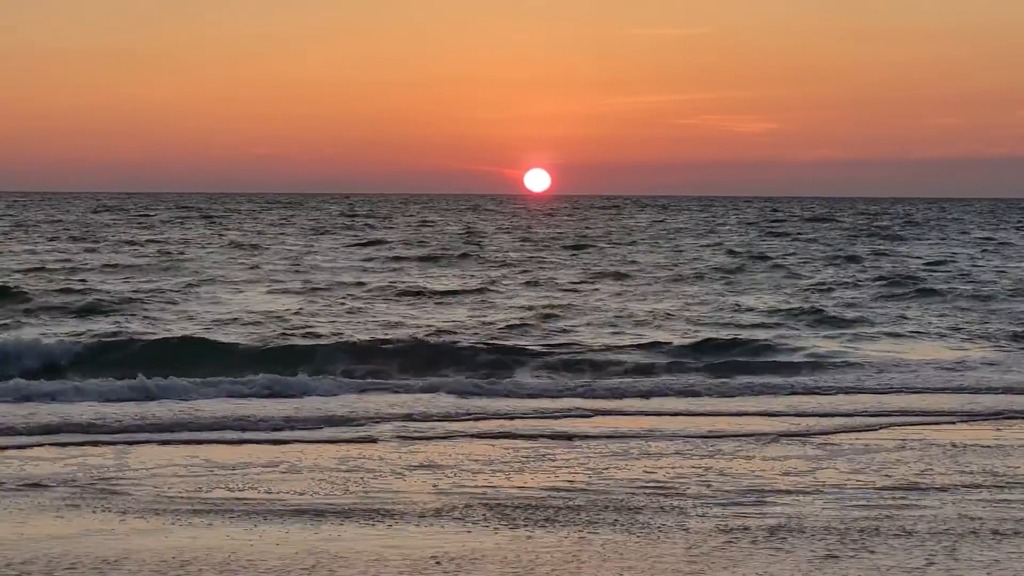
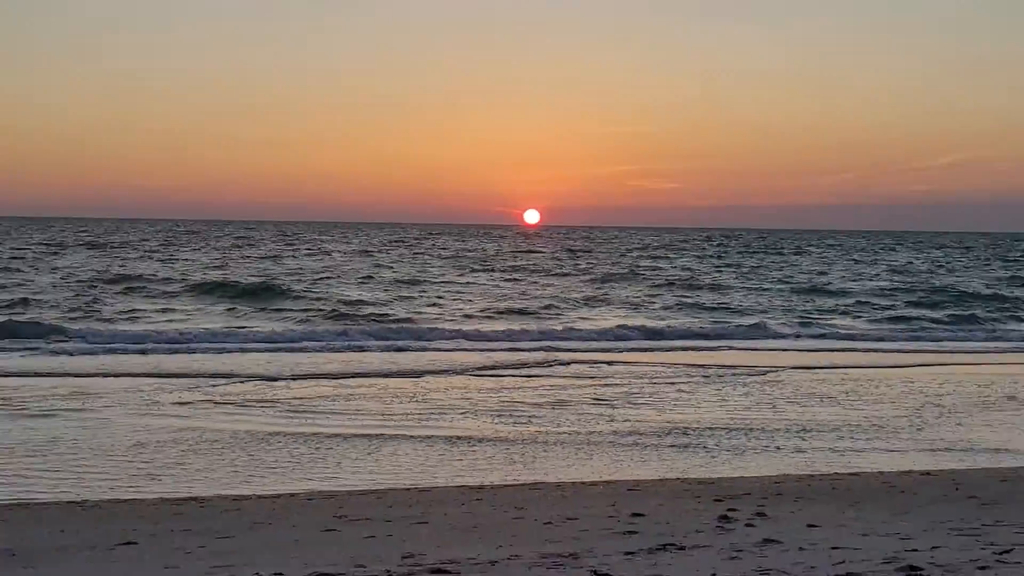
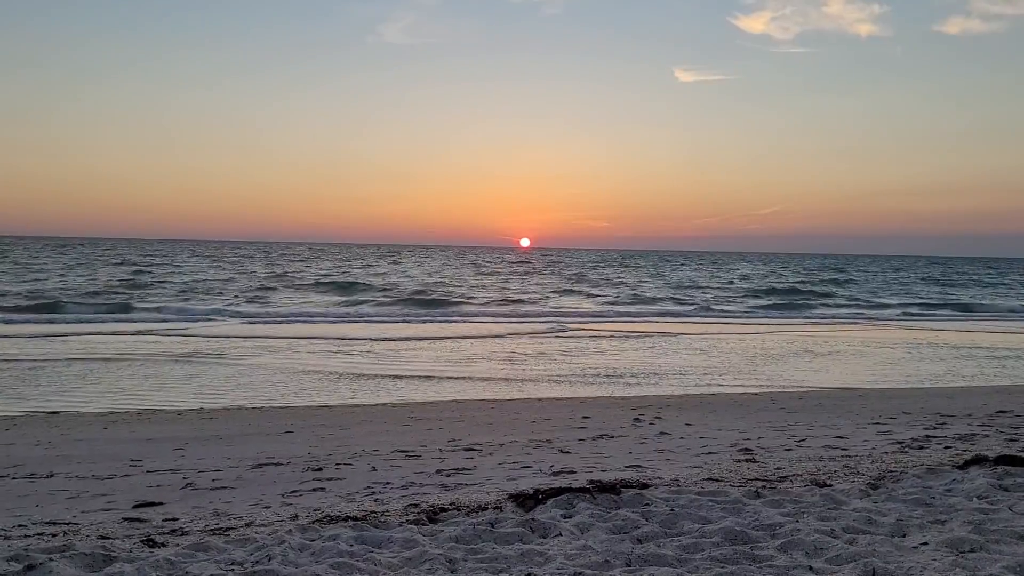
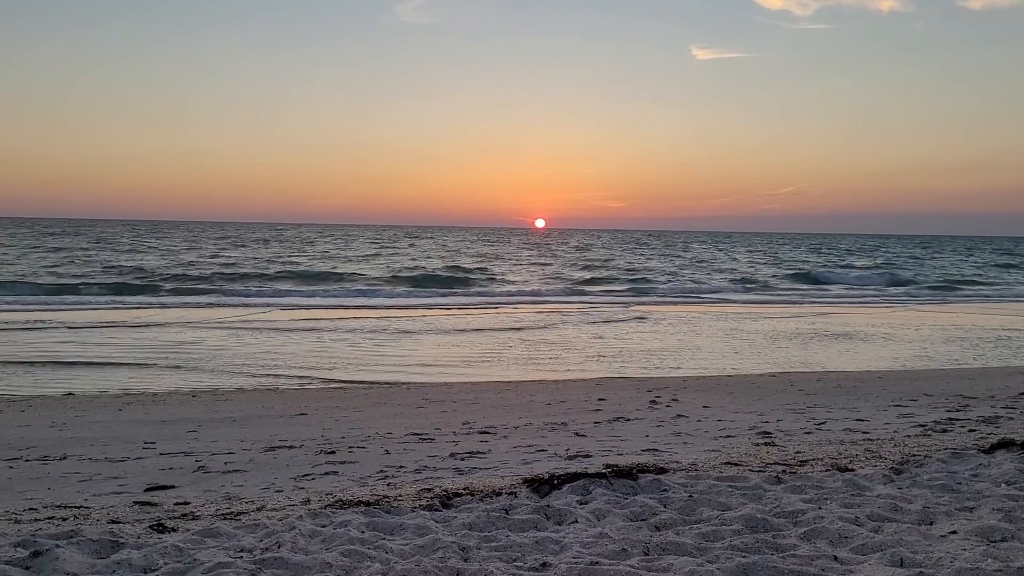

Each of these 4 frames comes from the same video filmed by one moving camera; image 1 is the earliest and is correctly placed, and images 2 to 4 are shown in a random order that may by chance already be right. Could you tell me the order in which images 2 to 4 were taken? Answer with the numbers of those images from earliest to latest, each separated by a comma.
2, 3, 4
